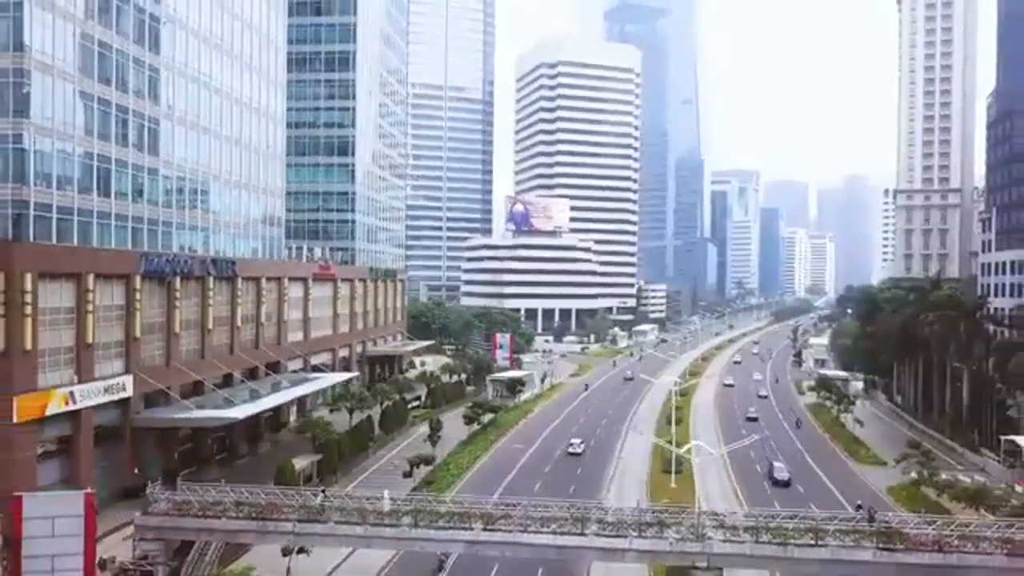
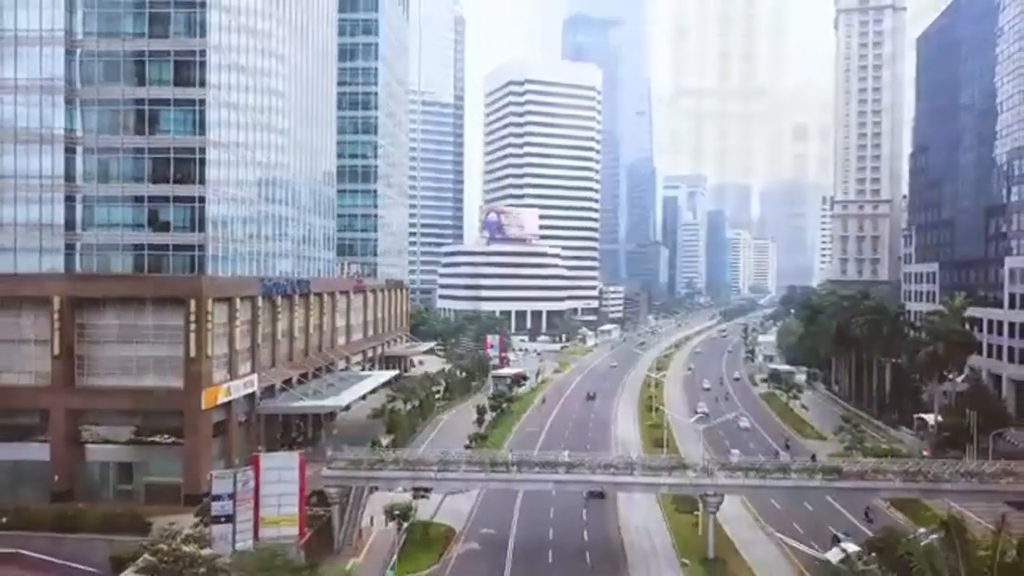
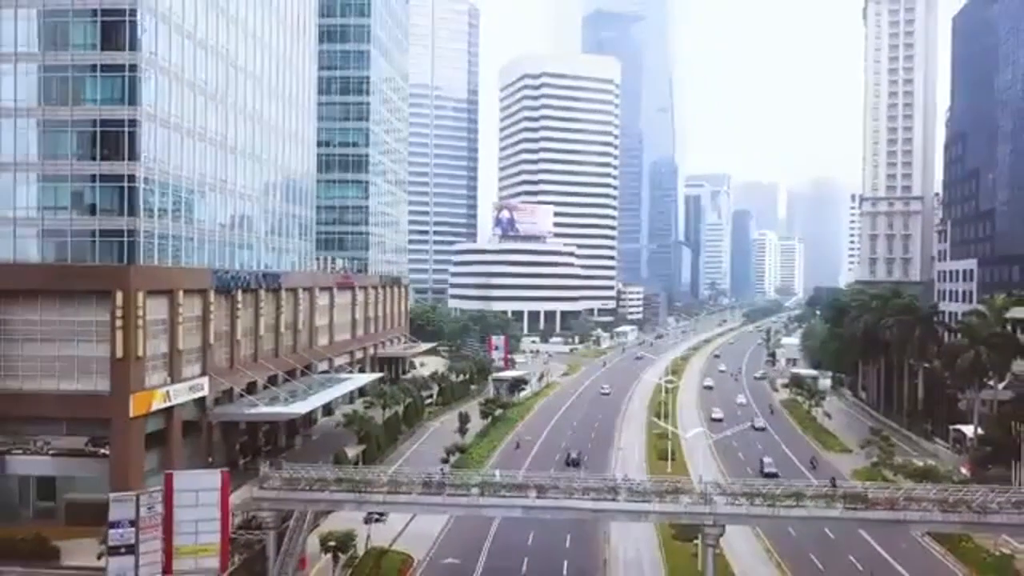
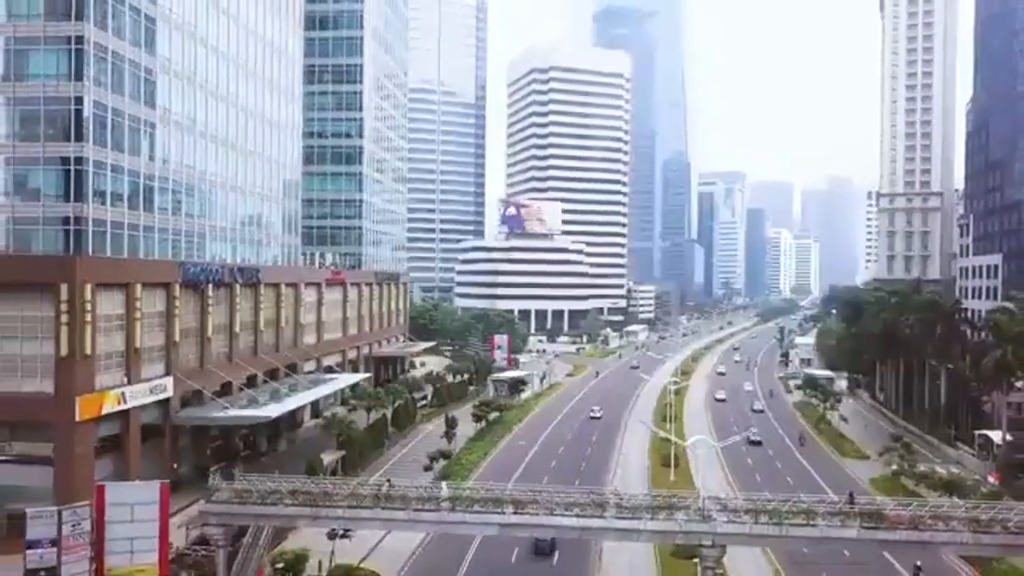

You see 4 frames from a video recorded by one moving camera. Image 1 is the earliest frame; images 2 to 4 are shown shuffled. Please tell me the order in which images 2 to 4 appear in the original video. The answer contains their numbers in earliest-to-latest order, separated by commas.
4, 3, 2
